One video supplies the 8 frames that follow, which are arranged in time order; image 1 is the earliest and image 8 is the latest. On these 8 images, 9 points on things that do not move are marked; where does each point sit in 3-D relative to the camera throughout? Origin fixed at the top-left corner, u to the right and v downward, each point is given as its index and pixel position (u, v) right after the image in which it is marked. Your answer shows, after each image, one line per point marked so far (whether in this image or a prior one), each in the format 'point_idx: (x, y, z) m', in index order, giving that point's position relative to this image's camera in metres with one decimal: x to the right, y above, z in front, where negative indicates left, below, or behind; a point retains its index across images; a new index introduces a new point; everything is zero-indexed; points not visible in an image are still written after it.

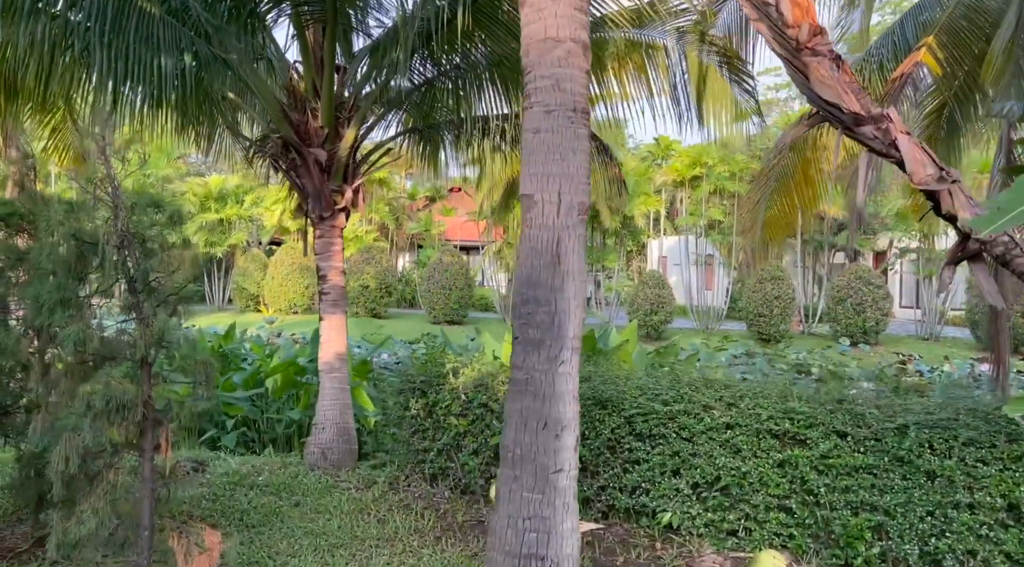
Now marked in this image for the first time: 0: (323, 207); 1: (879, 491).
0: (-1.2, +0.5, +5.2) m
1: (+1.4, -0.8, +3.3) m
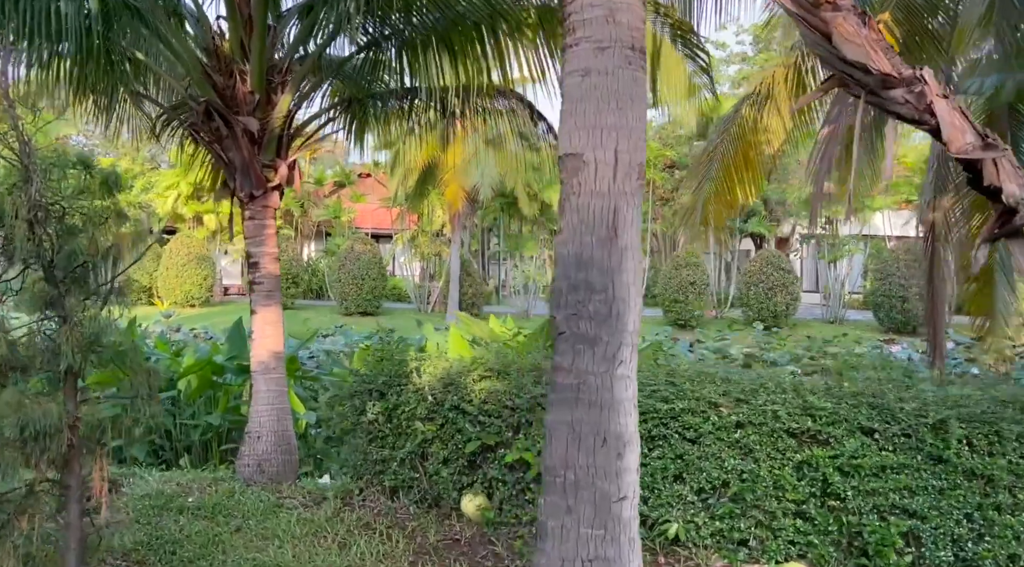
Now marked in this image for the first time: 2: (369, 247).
0: (-1.4, +0.5, +4.6) m
1: (+1.4, -0.7, +3.0) m
2: (-3.4, +0.9, +19.8) m
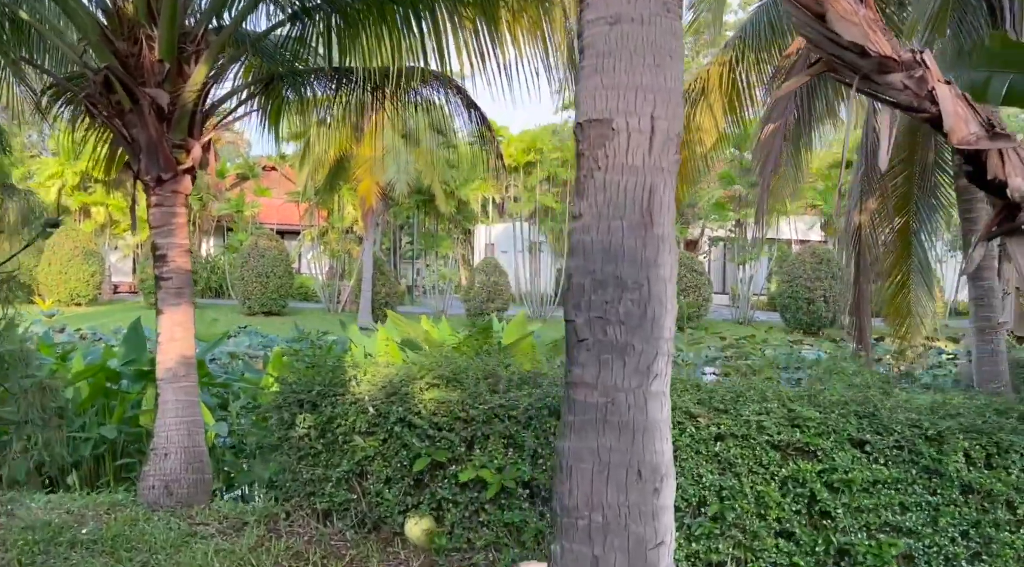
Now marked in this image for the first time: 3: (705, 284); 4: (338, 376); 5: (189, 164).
0: (-1.7, +0.6, +4.0) m
1: (+1.3, -0.7, +2.8) m
2: (-5.4, +0.9, +19.0) m
3: (+4.3, 0.0, +18.6) m
4: (-0.7, -0.4, +3.5) m
5: (-1.6, +0.6, +4.1) m
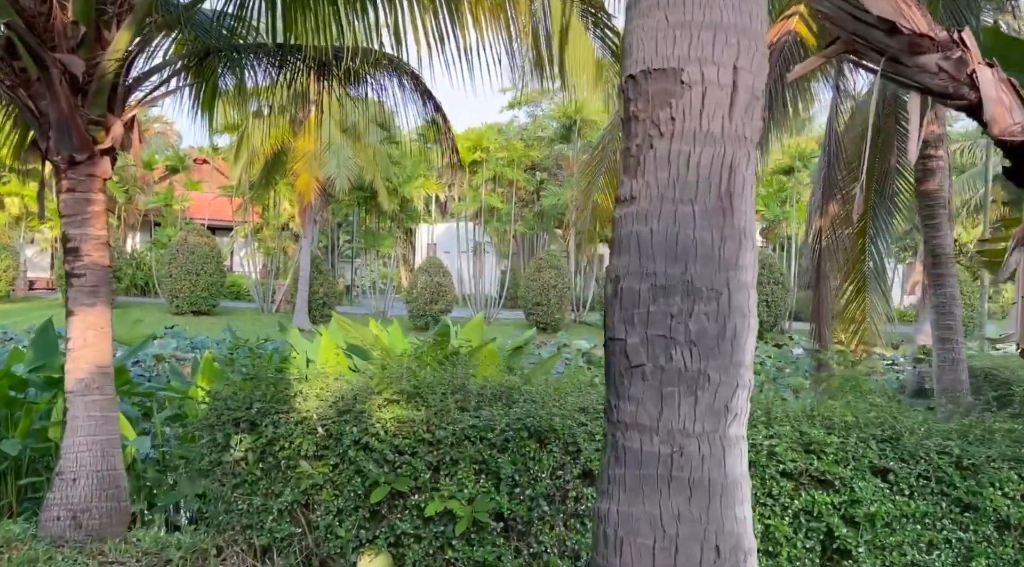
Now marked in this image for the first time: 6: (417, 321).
0: (-1.8, +0.6, +3.5) m
1: (+1.2, -0.8, +2.5) m
2: (-6.7, +1.0, +18.1) m
3: (+3.0, -0.1, +18.5) m
4: (-0.8, -0.4, +3.0) m
5: (-1.7, +0.6, +3.6) m
6: (-2.0, -0.8, +17.6) m
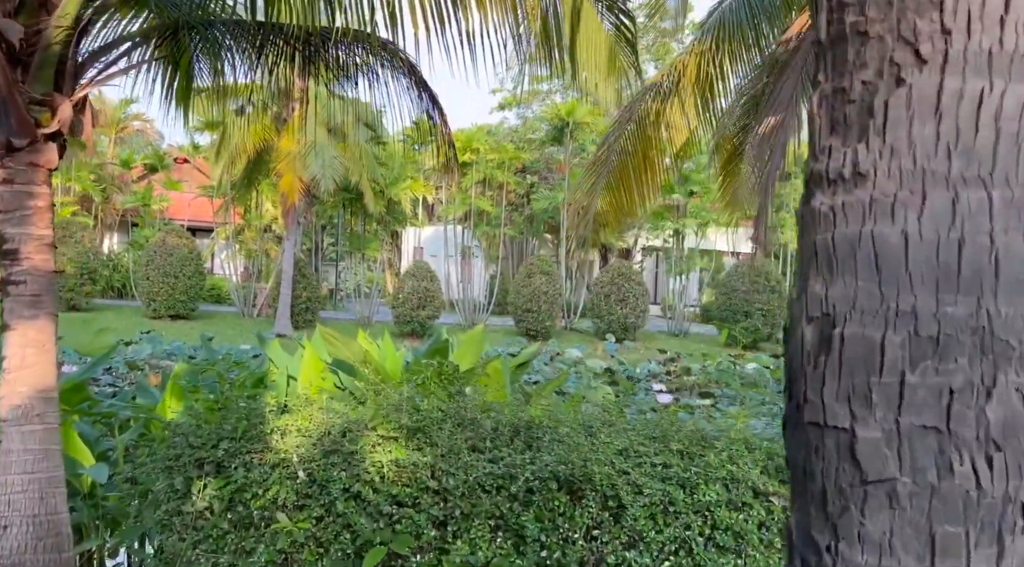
0: (-1.8, +0.5, +2.9) m
1: (+1.3, -0.8, +2.0) m
2: (-6.9, +0.9, +17.5) m
3: (+2.8, -0.2, +18.0) m
4: (-0.8, -0.4, +2.5) m
5: (-1.7, +0.6, +3.0) m
6: (-2.2, -0.9, +17.1) m
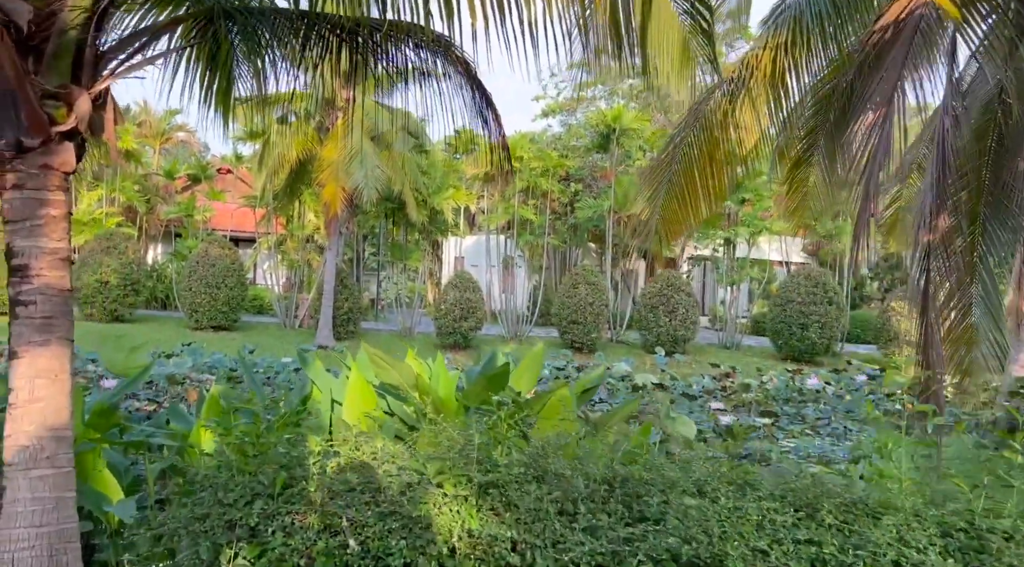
0: (-1.5, +0.5, +2.6) m
1: (+1.5, -0.9, +1.4) m
2: (-6.0, +0.7, +17.3) m
3: (+3.8, -0.5, +17.4) m
4: (-0.5, -0.5, +2.1) m
5: (-1.4, +0.5, +2.7) m
6: (-1.3, -1.1, +16.7) m
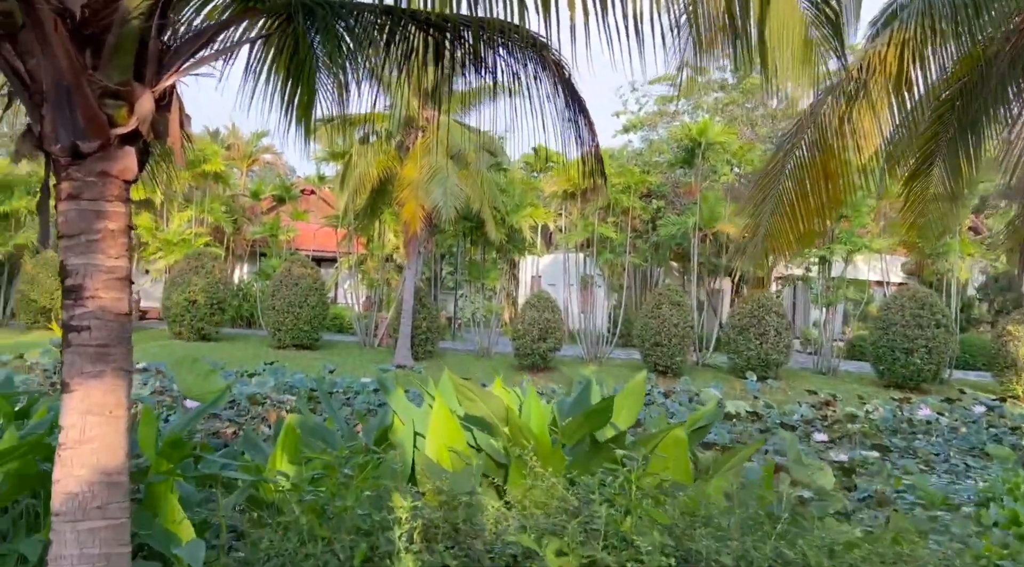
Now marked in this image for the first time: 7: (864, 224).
0: (-1.2, +0.4, +2.3) m
1: (+1.7, -0.9, +0.8) m
2: (-4.3, +0.3, +17.4) m
3: (+5.4, -0.9, +16.5) m
4: (-0.3, -0.5, +1.7) m
5: (-1.1, +0.4, +2.4) m
6: (+0.3, -1.5, +16.3) m
7: (+6.7, +1.1, +15.8) m
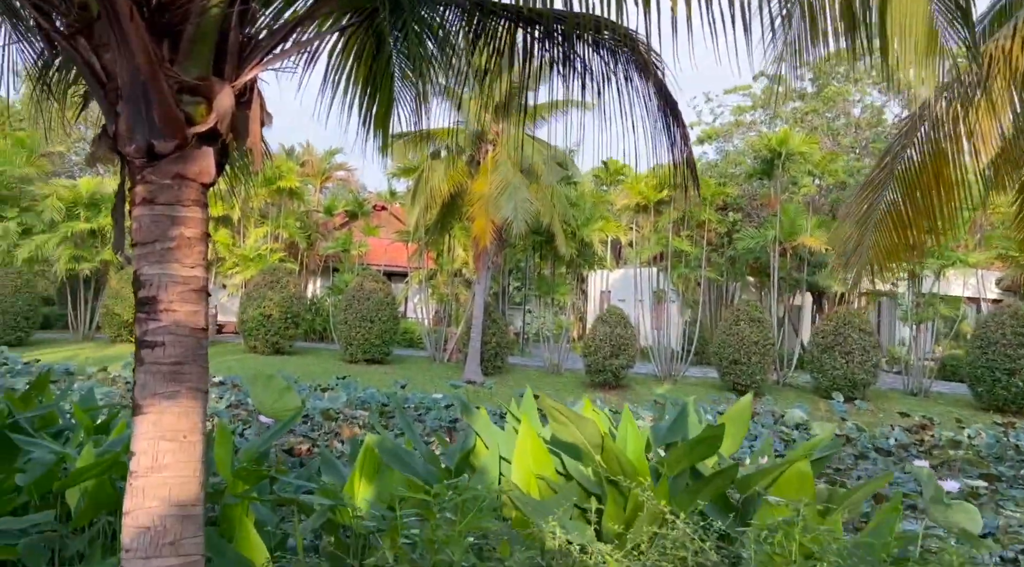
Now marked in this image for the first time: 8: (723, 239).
0: (-0.9, +0.4, +2.1) m
1: (+1.9, -0.9, +0.4) m
2: (-2.8, 0.0, +17.4) m
3: (+6.8, -1.2, +15.7) m
4: (0.0, -0.6, +1.4) m
5: (-0.8, +0.4, +2.2) m
6: (+1.7, -1.8, +15.9) m
7: (+8.1, +0.8, +14.9) m
8: (+4.6, +0.9, +17.7) m
